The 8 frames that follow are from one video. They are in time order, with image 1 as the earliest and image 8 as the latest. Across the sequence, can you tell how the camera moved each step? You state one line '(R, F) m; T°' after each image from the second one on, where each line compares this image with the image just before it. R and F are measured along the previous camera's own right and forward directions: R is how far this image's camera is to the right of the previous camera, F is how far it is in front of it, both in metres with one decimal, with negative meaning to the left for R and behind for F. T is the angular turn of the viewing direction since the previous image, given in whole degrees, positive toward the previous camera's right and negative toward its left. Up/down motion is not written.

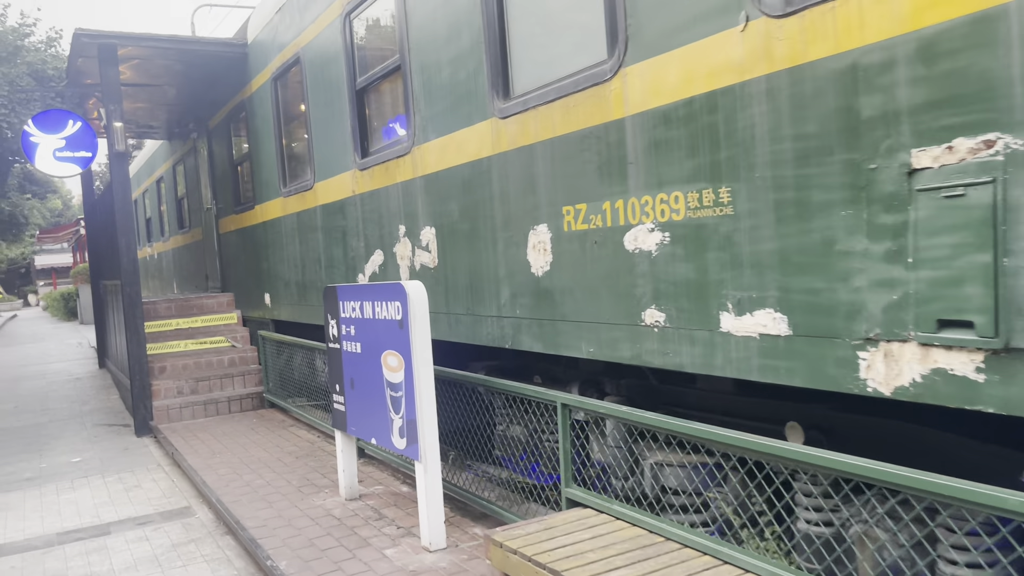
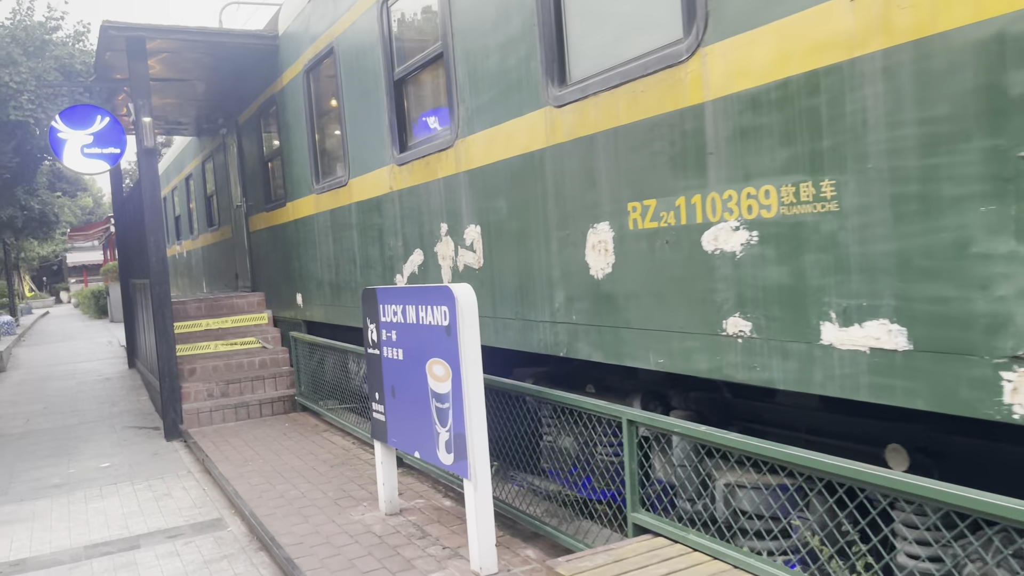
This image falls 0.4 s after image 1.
(-0.1, +0.3) m; -2°
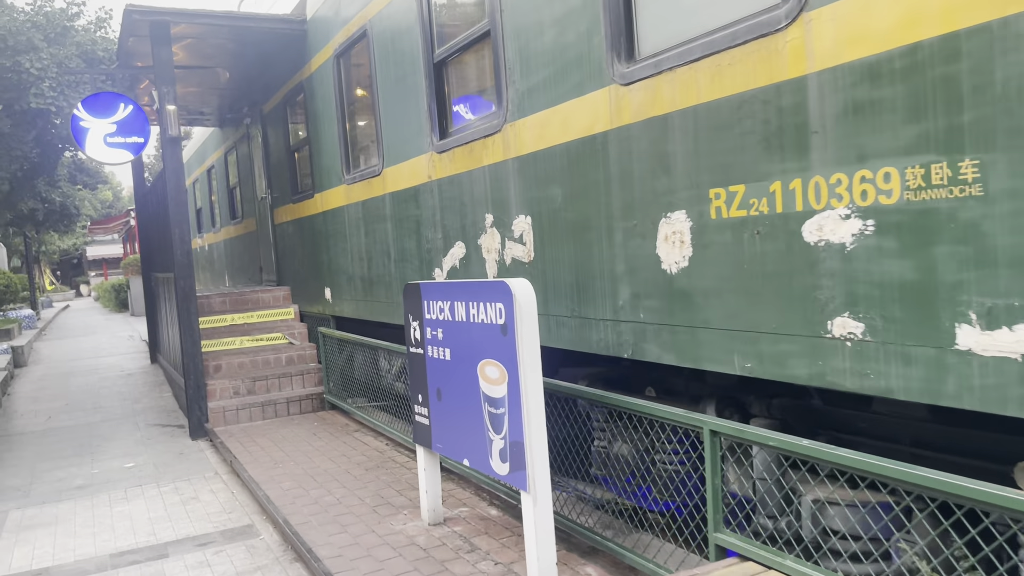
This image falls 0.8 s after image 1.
(-0.2, +0.3) m; -1°
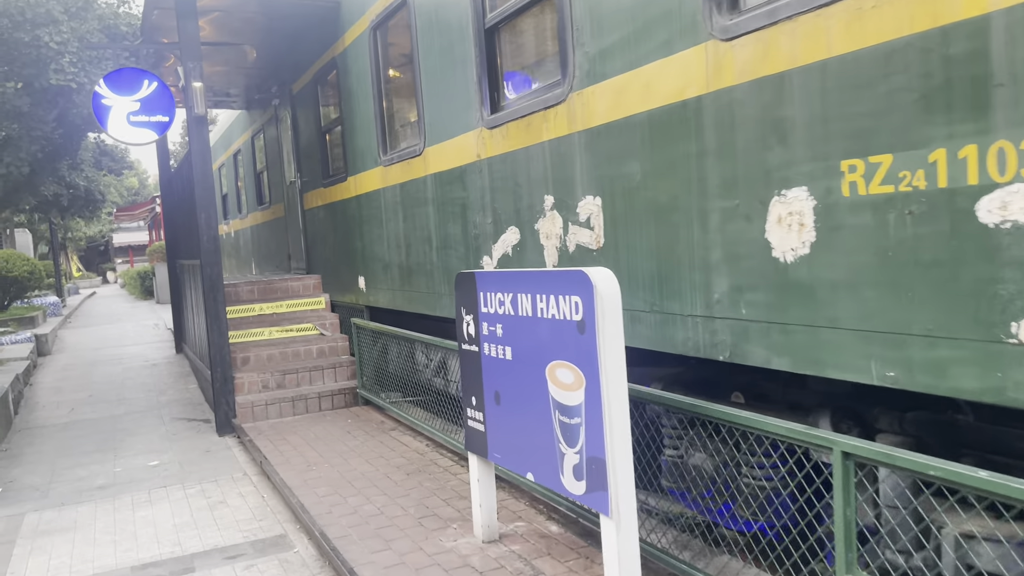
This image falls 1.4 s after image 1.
(-0.2, +0.4) m; -2°
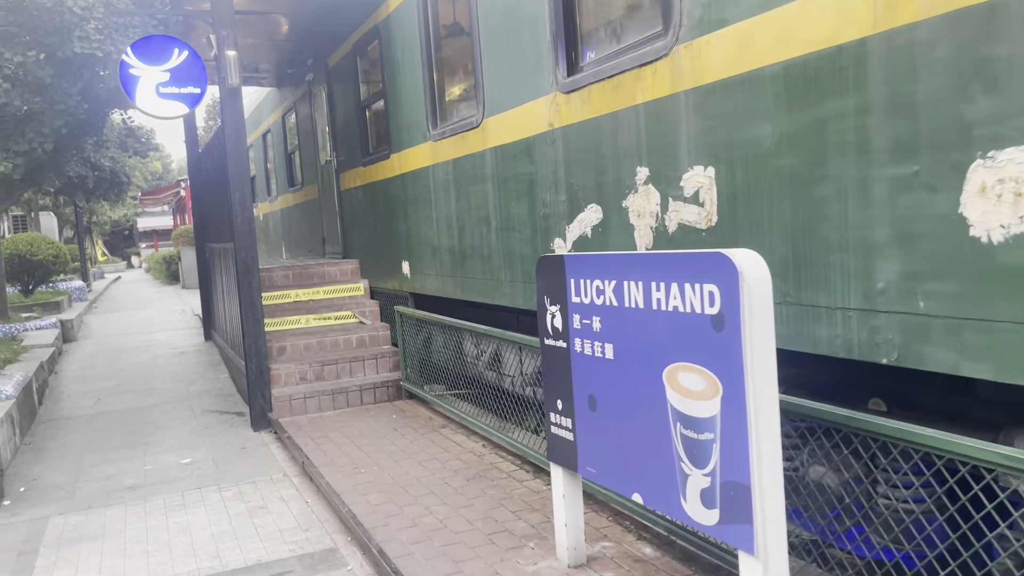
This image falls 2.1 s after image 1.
(-0.3, +0.5) m; -1°
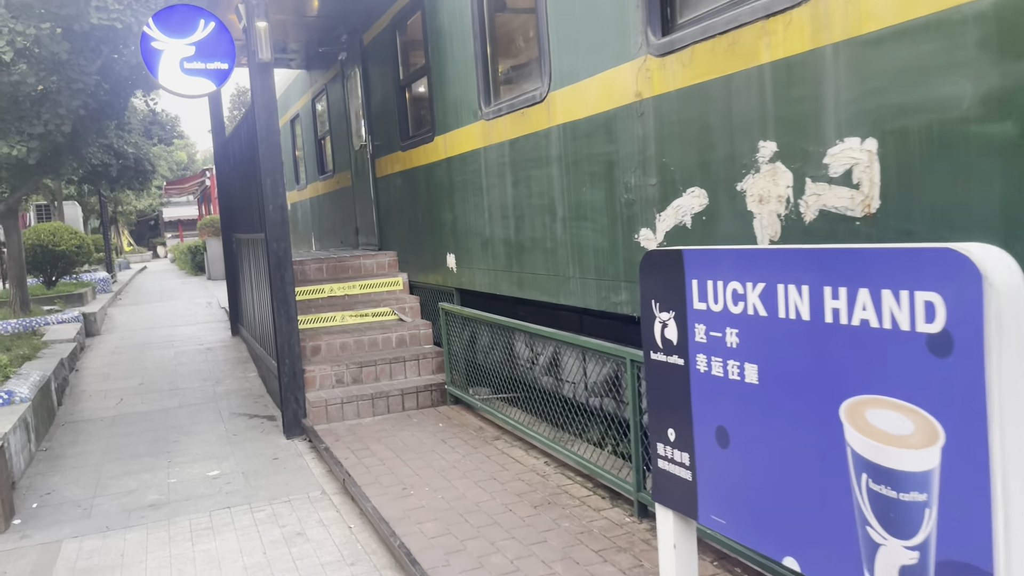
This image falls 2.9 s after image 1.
(-0.2, +0.5) m; -2°
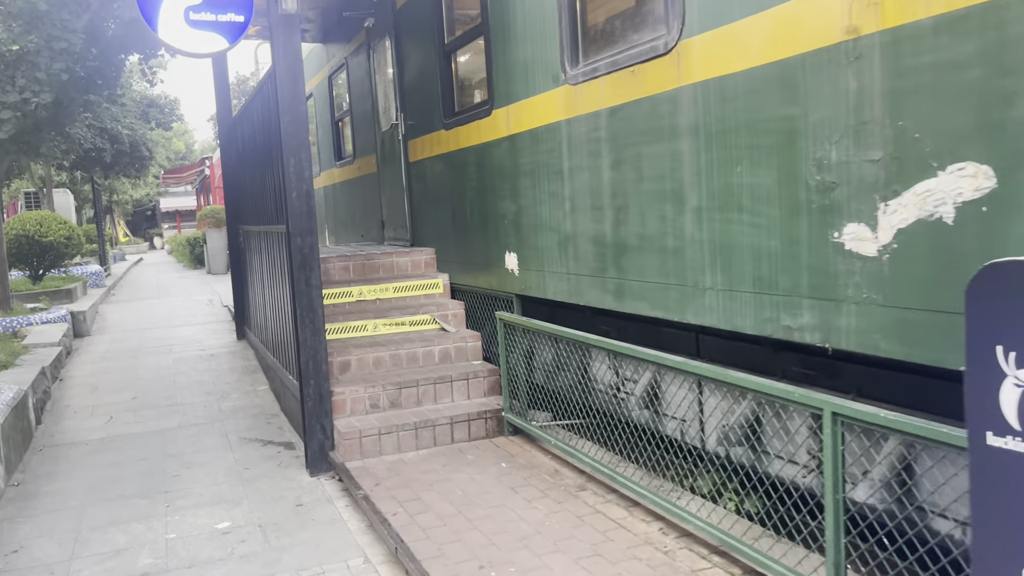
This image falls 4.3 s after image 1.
(-0.4, +1.0) m; 0°
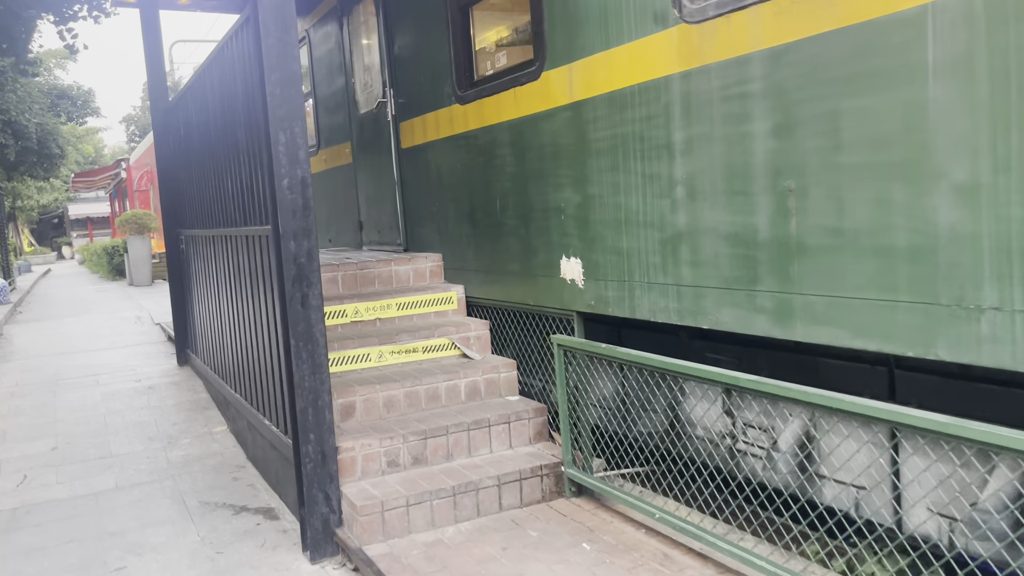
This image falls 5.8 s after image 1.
(-0.6, +1.1) m; +5°
